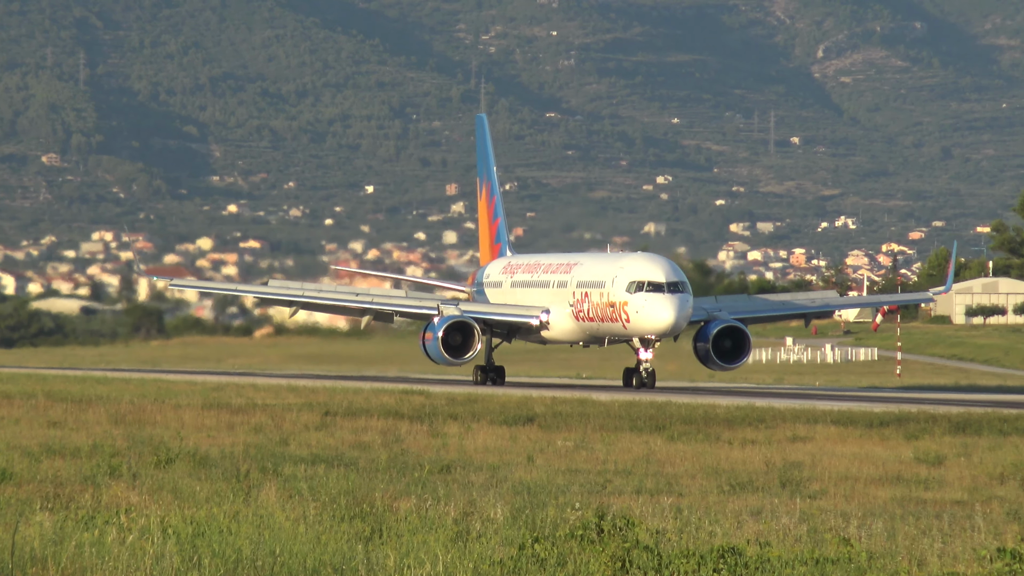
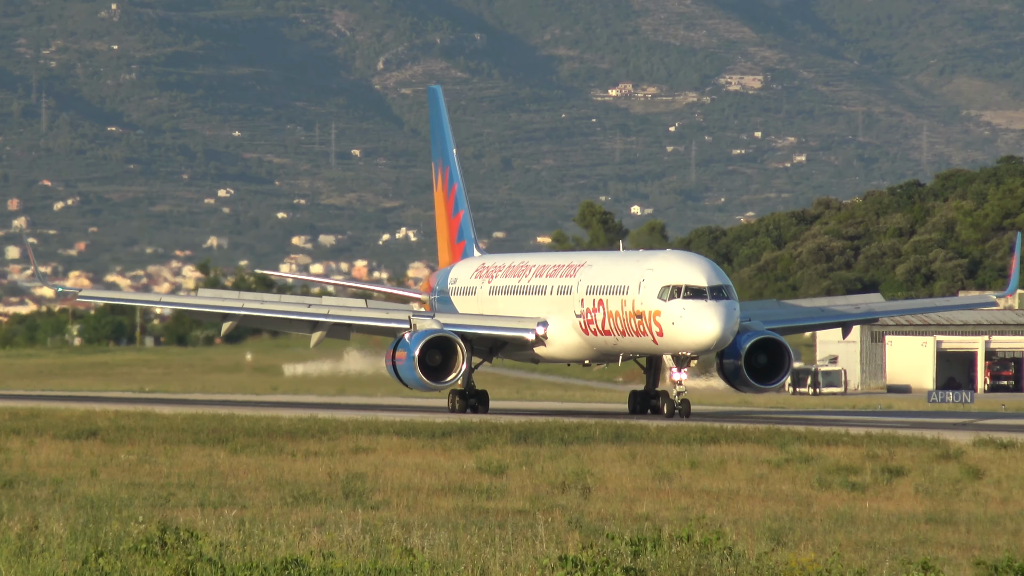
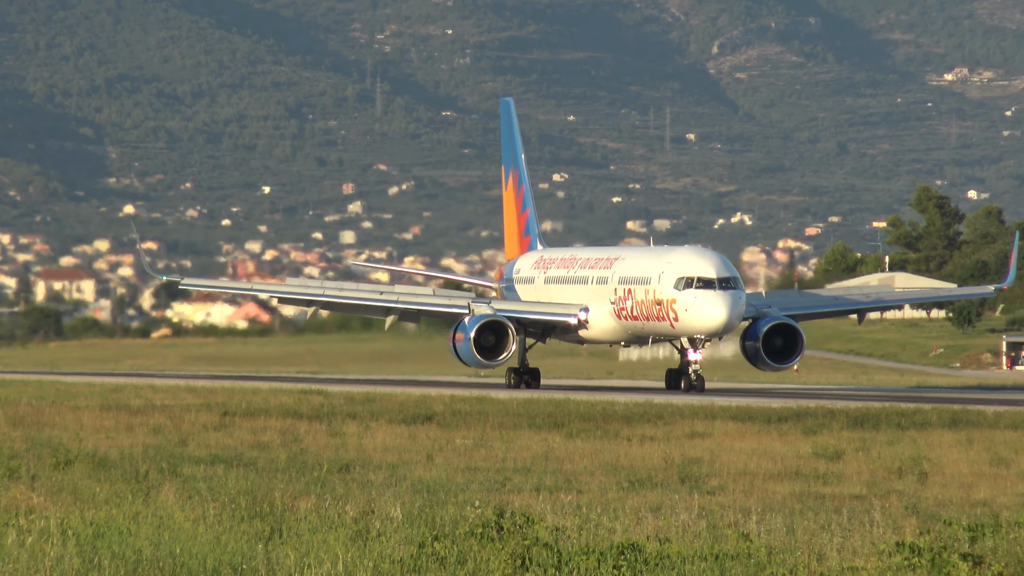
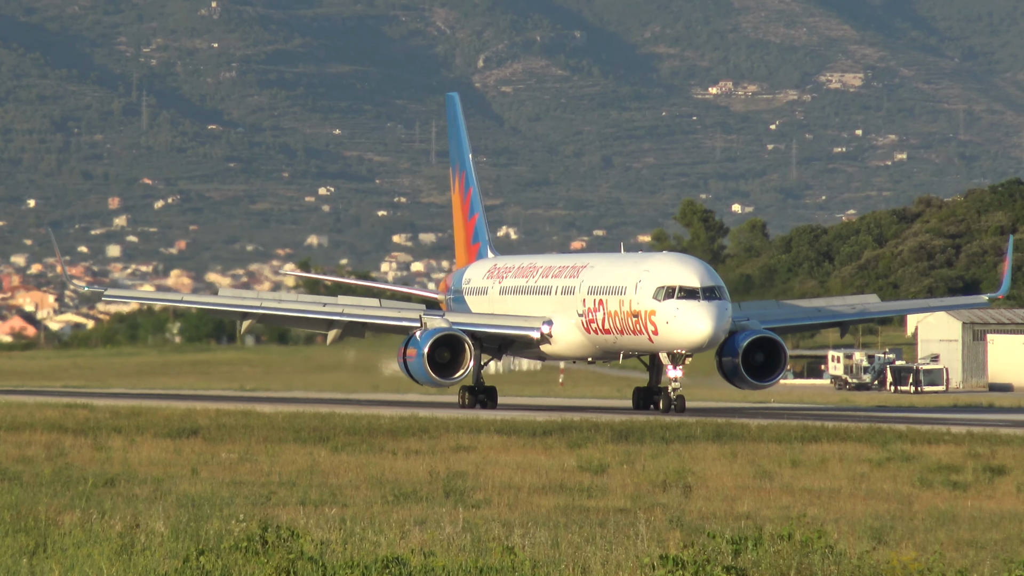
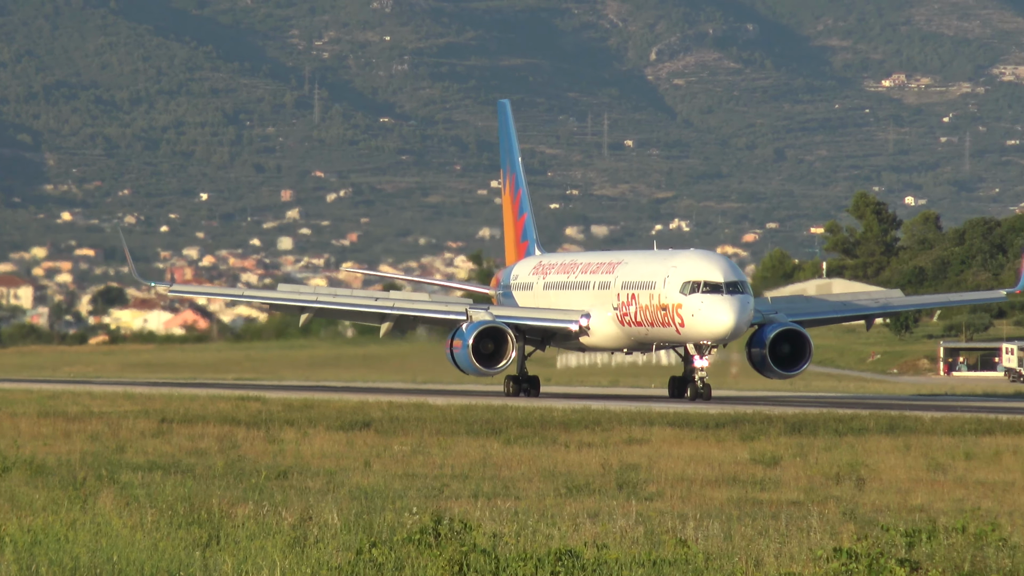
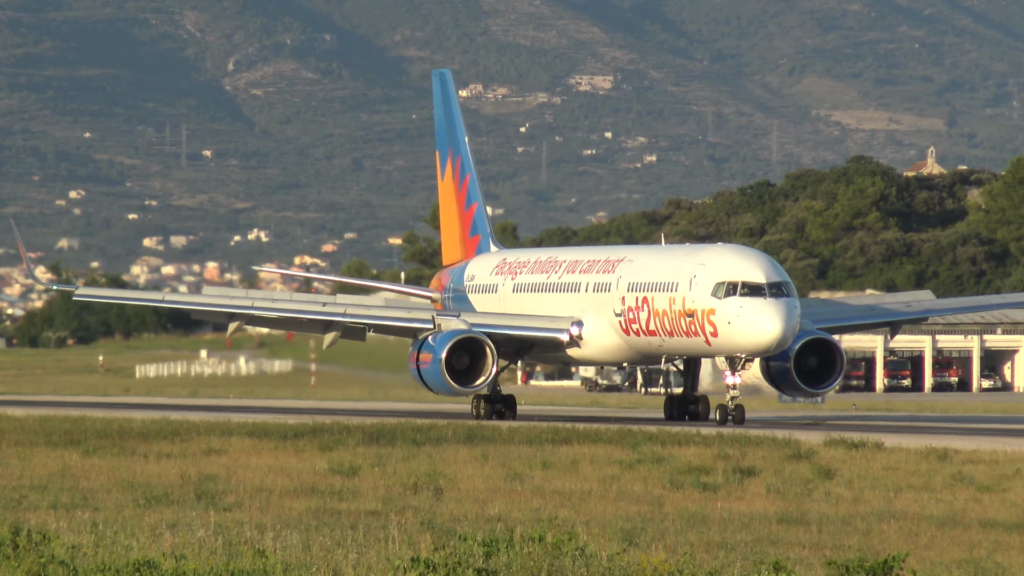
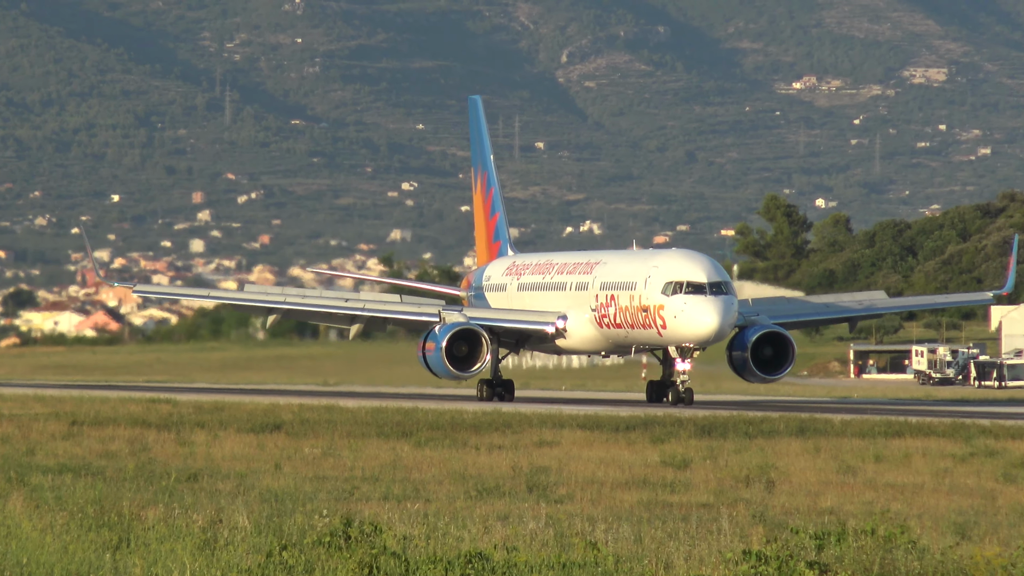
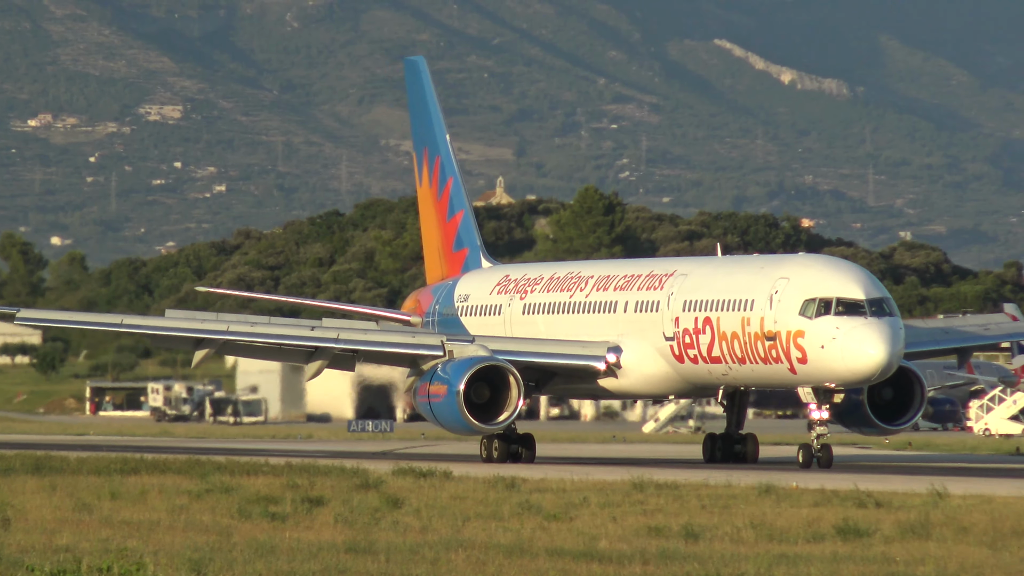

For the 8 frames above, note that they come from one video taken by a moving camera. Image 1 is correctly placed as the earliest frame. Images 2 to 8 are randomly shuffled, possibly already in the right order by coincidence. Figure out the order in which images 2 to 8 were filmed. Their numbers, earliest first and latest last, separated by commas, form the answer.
3, 5, 7, 4, 2, 6, 8
